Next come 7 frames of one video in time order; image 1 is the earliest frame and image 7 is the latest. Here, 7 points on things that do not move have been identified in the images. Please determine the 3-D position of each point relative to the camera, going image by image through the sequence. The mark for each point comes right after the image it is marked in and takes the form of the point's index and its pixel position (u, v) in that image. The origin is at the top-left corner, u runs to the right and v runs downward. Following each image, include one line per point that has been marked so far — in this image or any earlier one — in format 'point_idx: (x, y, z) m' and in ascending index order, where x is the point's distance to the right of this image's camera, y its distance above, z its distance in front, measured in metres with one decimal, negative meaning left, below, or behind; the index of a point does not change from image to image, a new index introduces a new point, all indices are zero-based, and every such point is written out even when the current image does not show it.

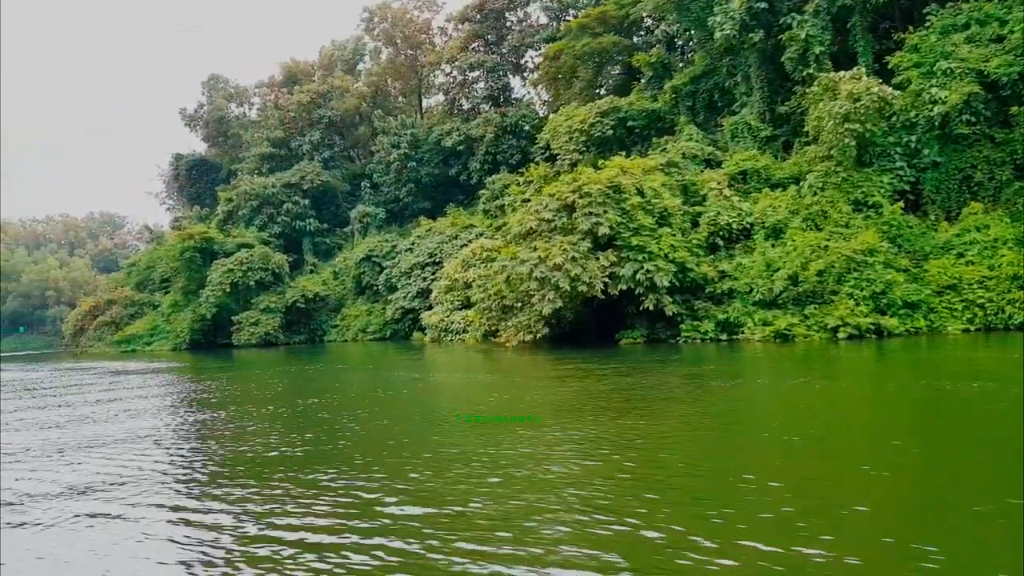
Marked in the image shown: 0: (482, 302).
0: (-0.6, -0.3, +16.9) m
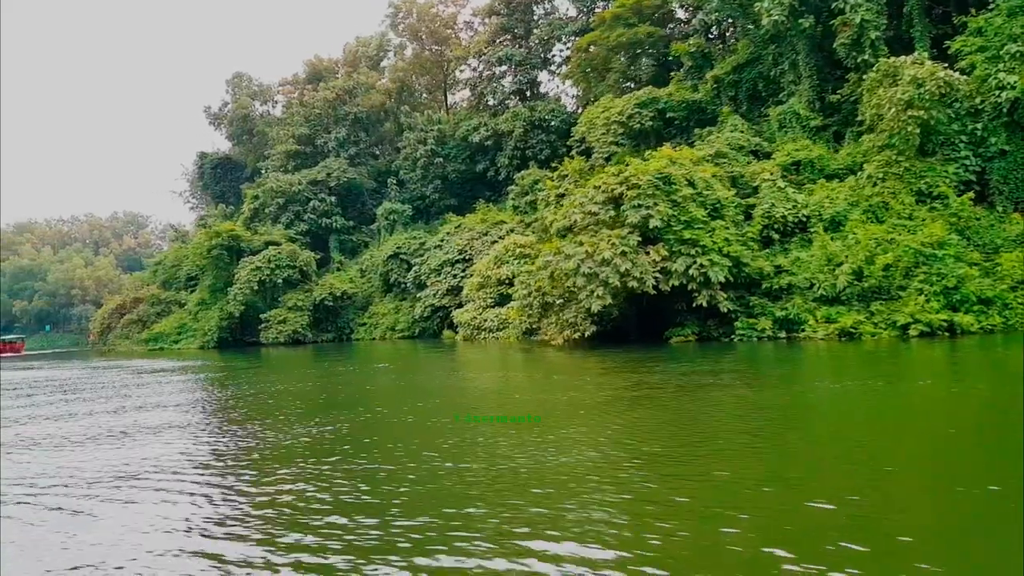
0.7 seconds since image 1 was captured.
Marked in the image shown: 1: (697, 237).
0: (+0.2, -0.2, +16.4) m
1: (+3.1, +0.8, +13.3) m
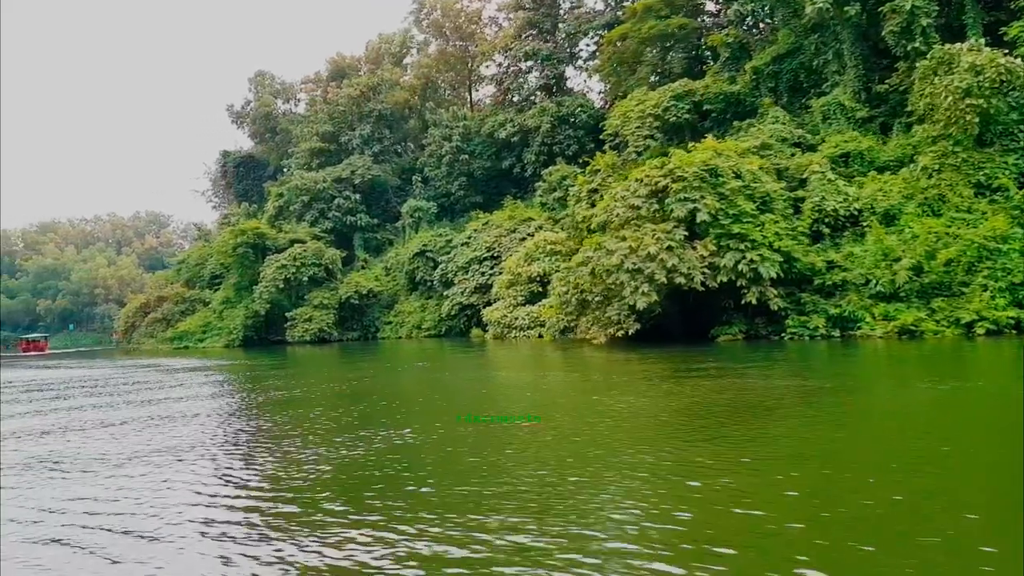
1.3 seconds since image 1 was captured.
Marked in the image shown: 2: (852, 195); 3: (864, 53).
0: (+1.0, -0.1, +15.9) m
1: (+3.8, +0.9, +12.9) m
2: (+6.0, +1.6, +14.0) m
3: (+7.8, +5.2, +17.7) m
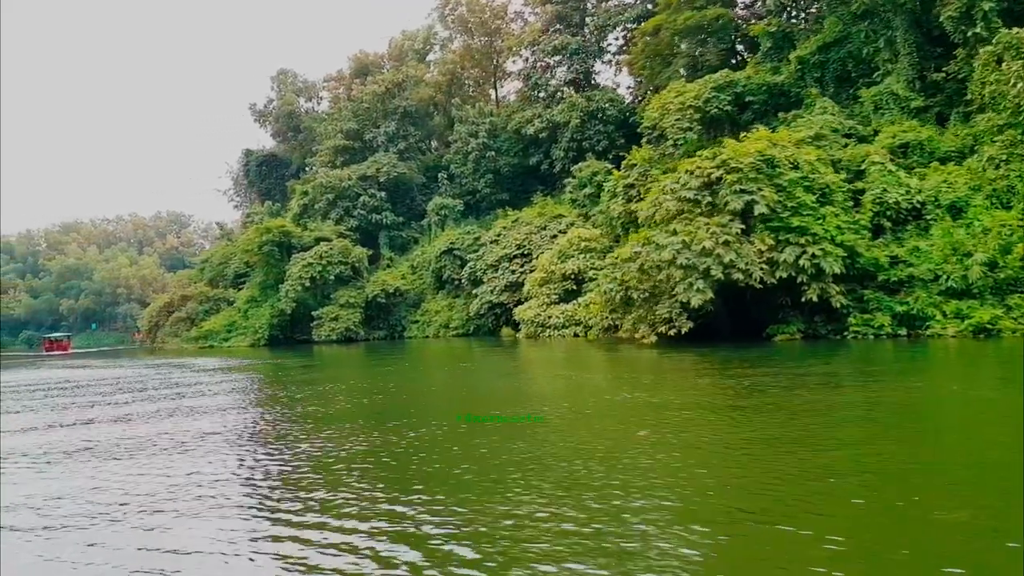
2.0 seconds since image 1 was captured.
0: (+1.8, -0.1, +15.4) m
1: (+4.5, +1.0, +12.2) m
2: (+6.8, +1.7, +13.4) m
3: (+8.7, +5.3, +17.0) m
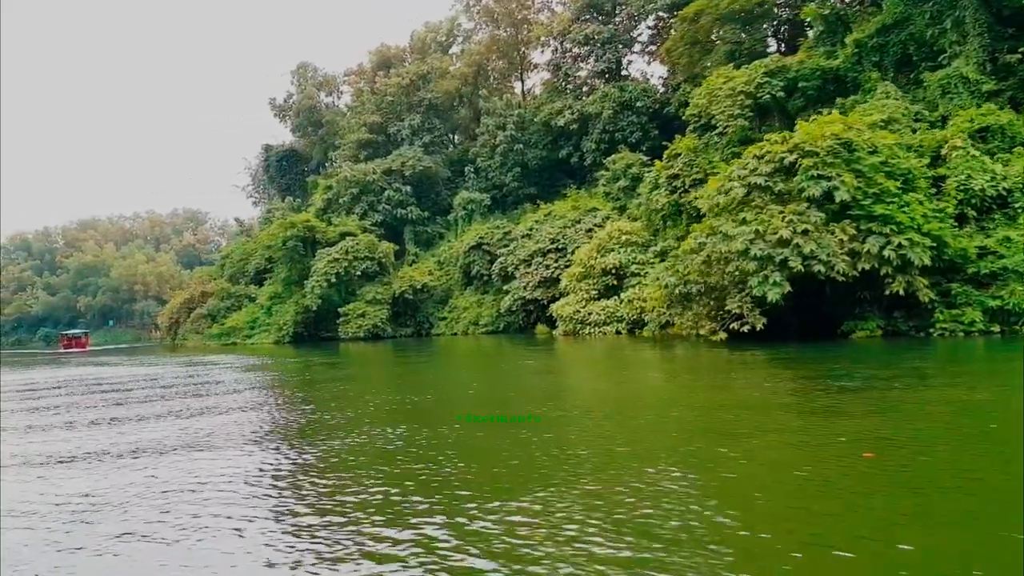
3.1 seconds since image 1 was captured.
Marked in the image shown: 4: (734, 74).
0: (+2.7, 0.0, +14.5) m
1: (+5.4, +1.1, +11.4) m
2: (+7.6, +1.8, +12.5) m
3: (+9.6, +5.4, +16.0) m
4: (+5.4, +5.1, +19.2) m
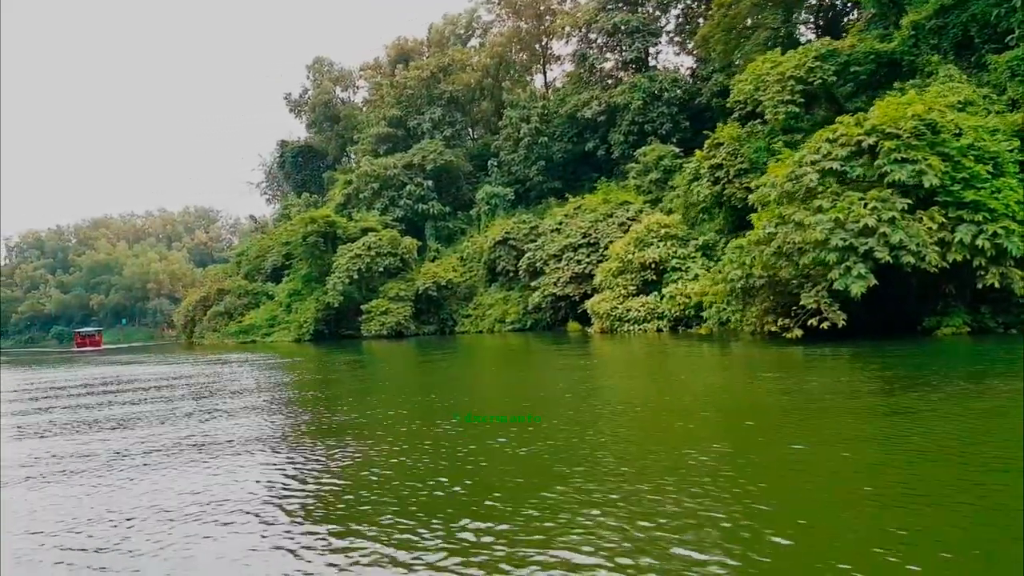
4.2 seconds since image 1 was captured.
0: (+3.5, +0.1, +13.7) m
1: (+6.2, +1.2, +10.5) m
2: (+8.4, +1.9, +11.5) m
3: (+10.4, +5.5, +15.1) m
4: (+6.2, +5.3, +18.3) m
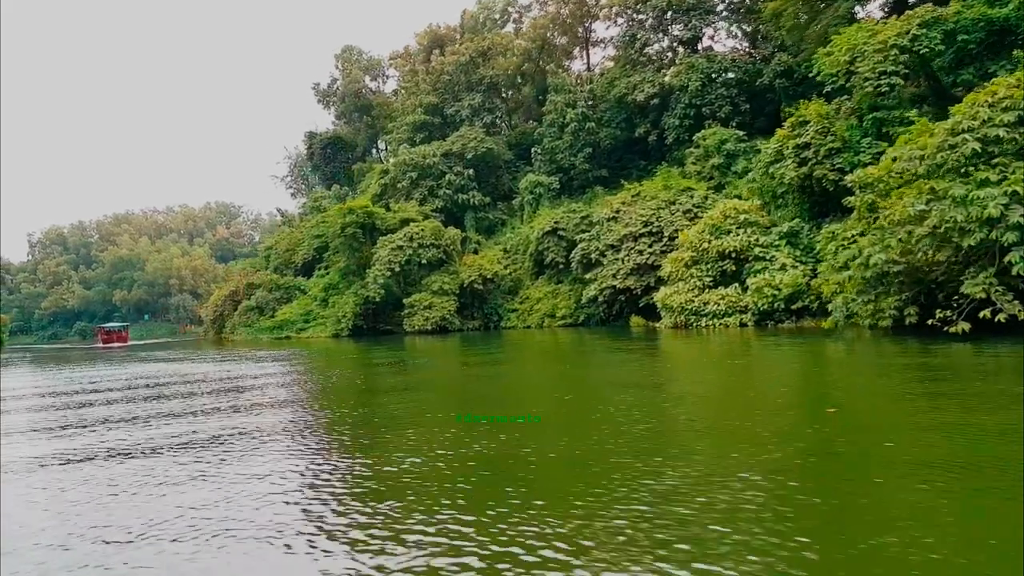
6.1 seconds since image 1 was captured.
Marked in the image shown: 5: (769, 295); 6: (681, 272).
0: (+4.9, +0.3, +12.1) m
1: (+7.5, +1.3, +8.9) m
2: (+9.8, +2.1, +9.9) m
3: (+11.9, +5.7, +13.4) m
4: (+7.7, +5.5, +16.7) m
5: (+5.5, -0.2, +17.2) m
6: (+4.2, +0.4, +19.6) m
